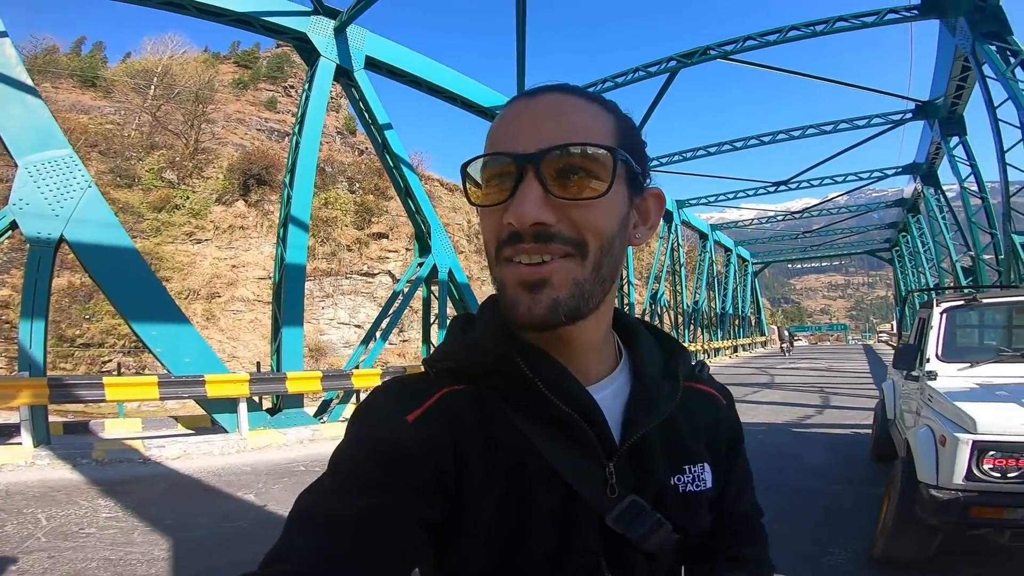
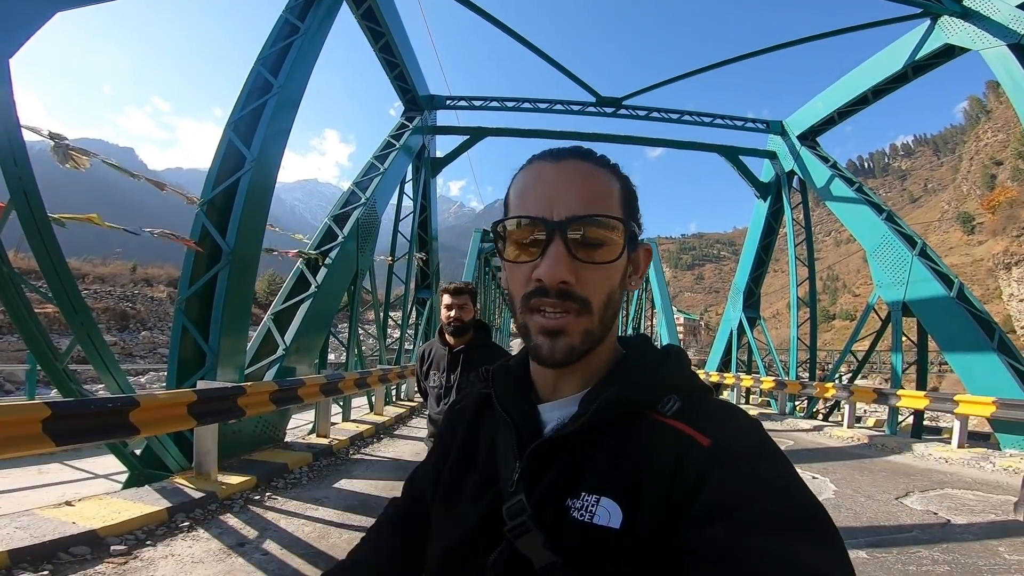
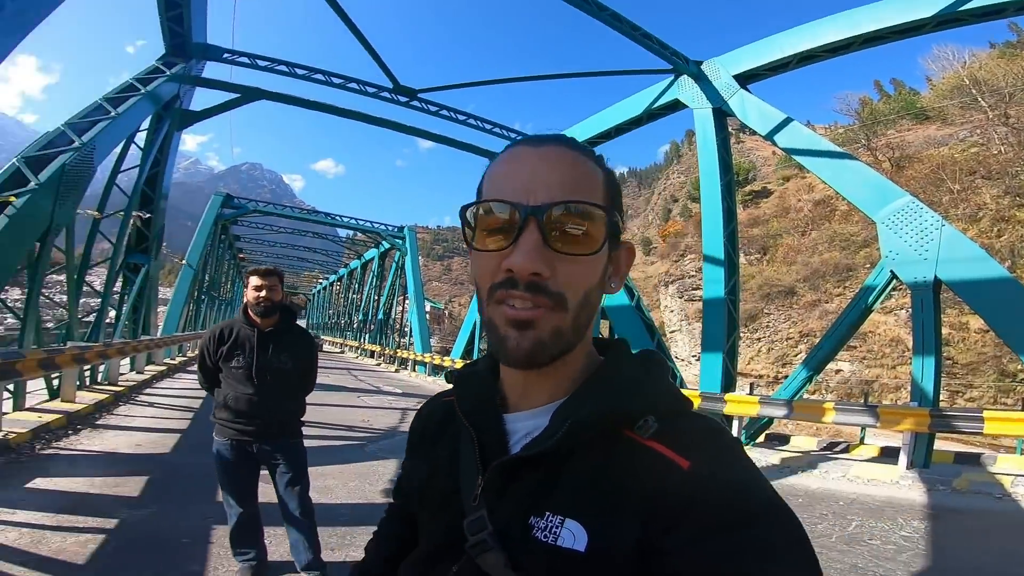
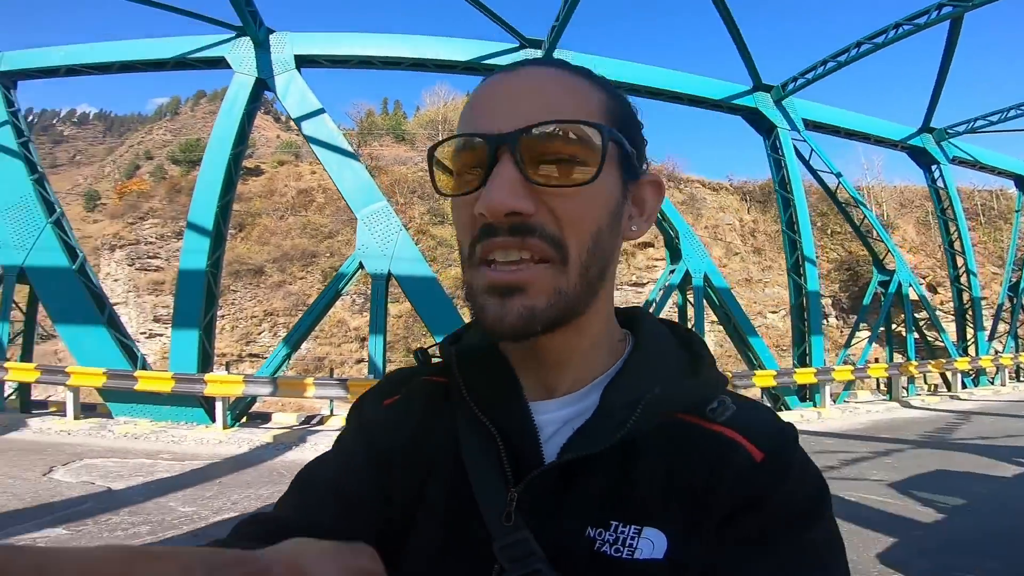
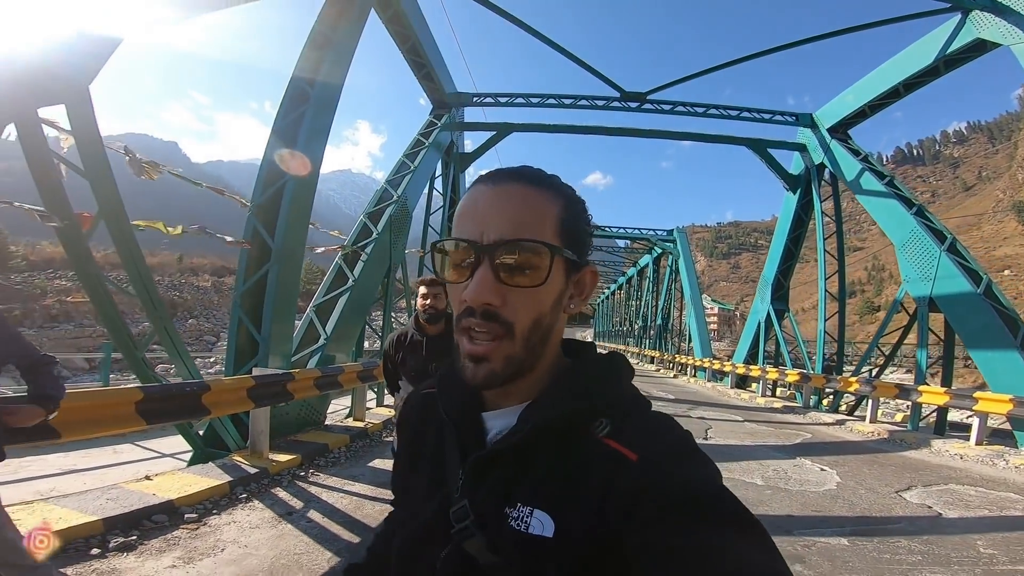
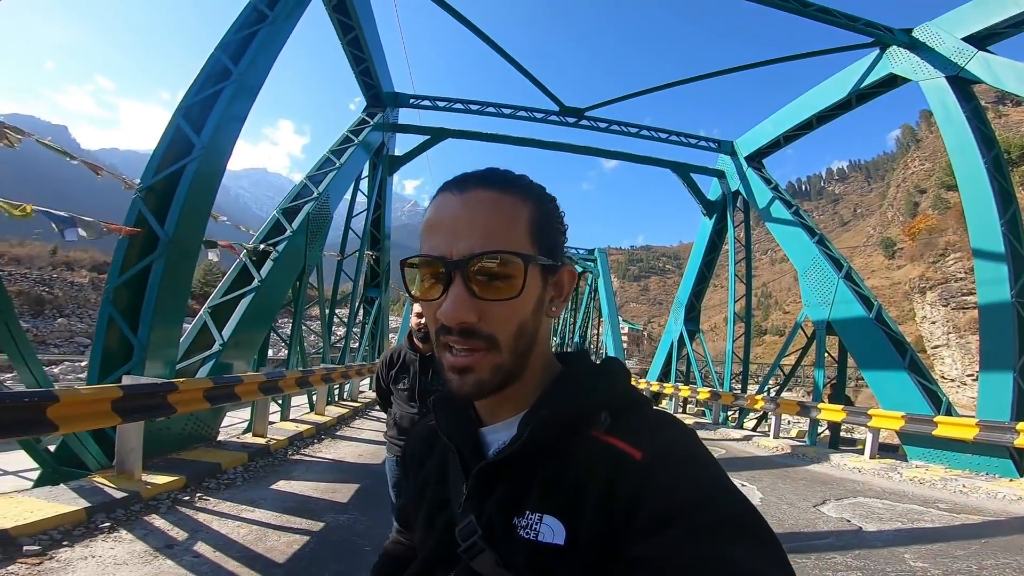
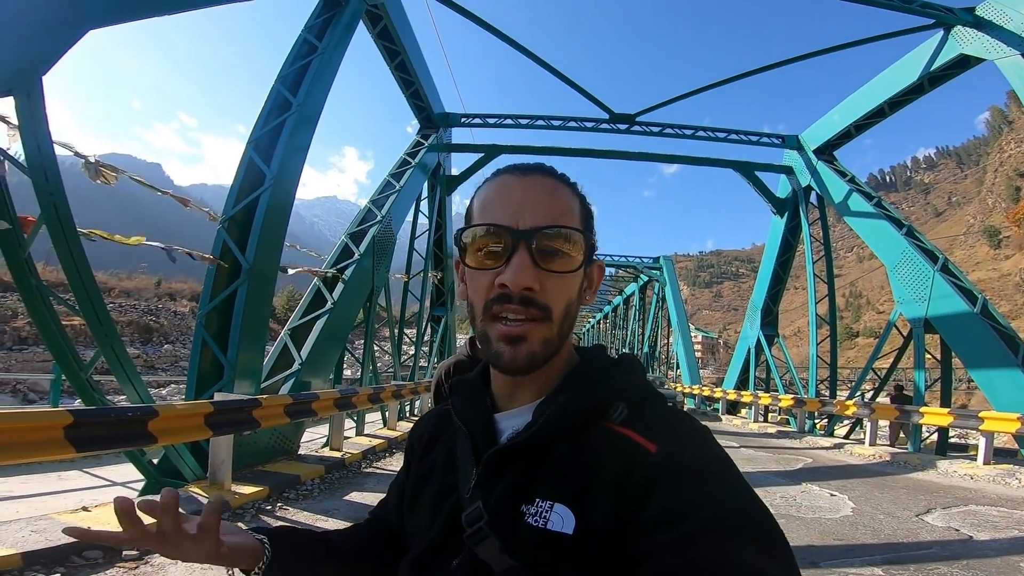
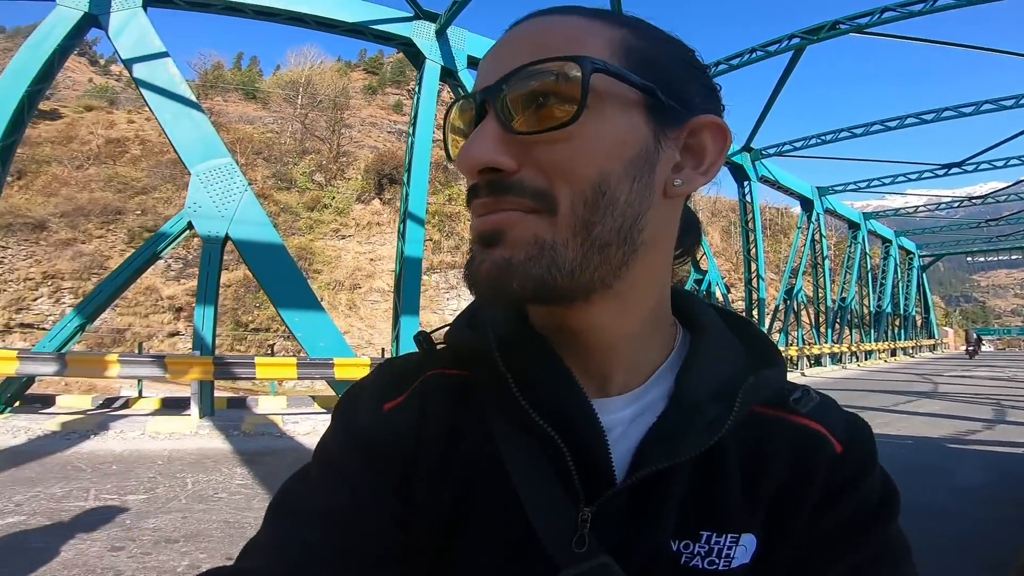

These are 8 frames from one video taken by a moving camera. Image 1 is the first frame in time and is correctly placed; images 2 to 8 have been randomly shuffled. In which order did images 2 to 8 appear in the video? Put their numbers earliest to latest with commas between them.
8, 4, 3, 6, 7, 2, 5
